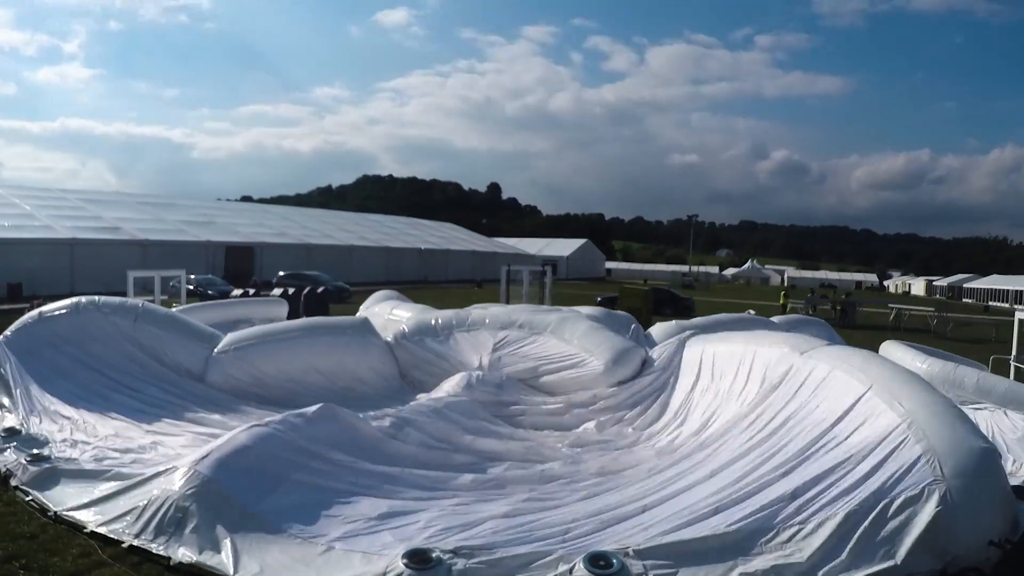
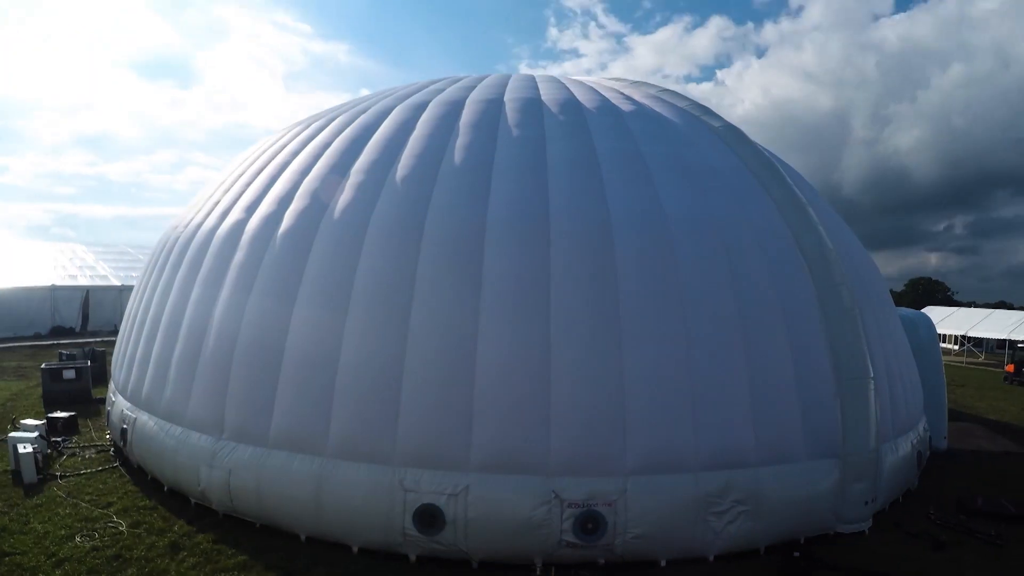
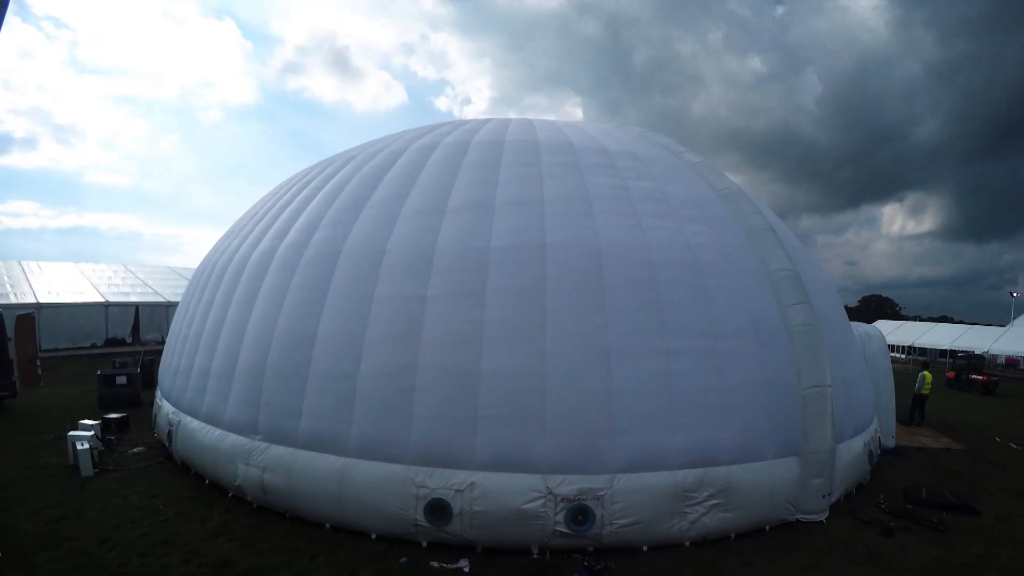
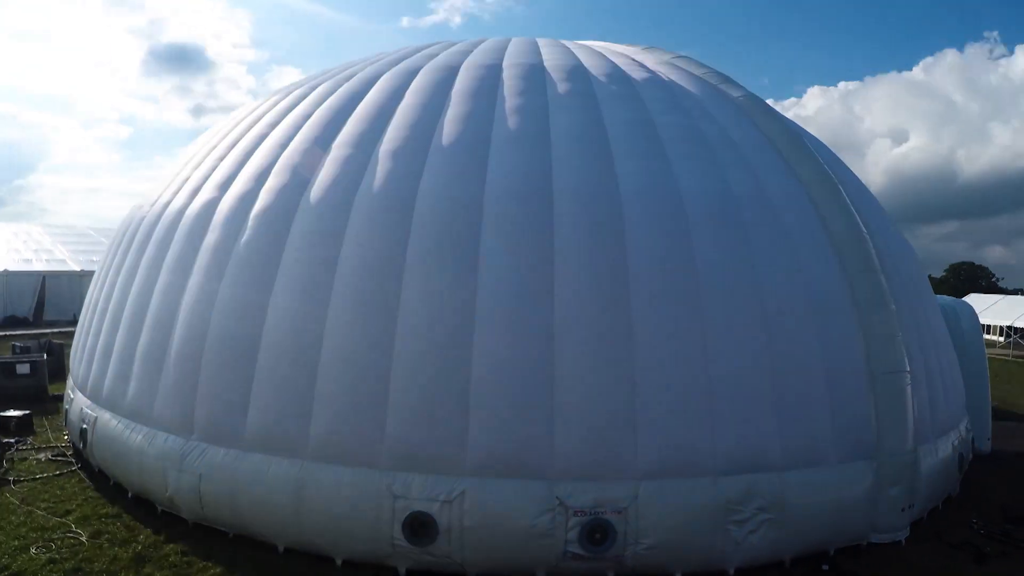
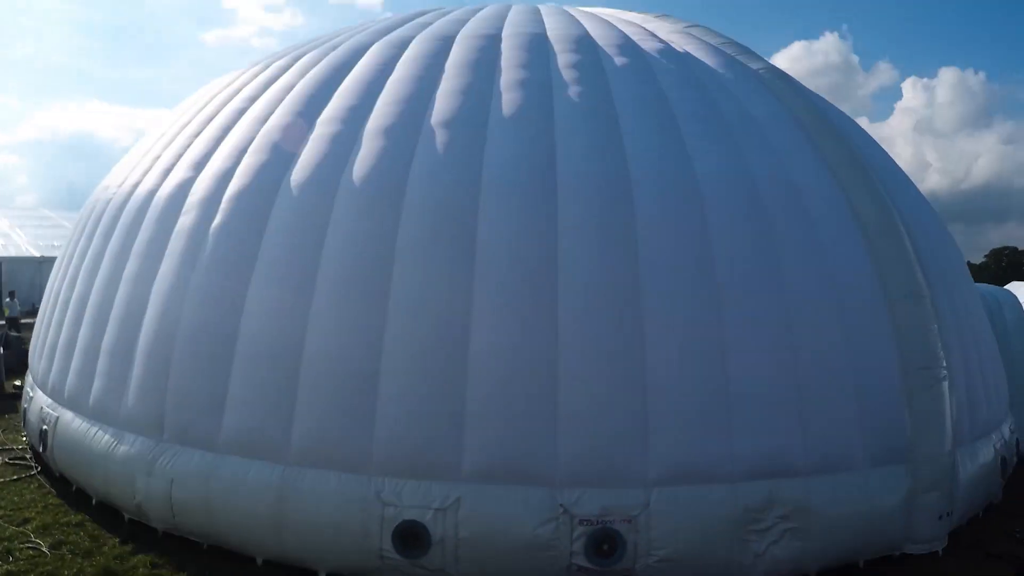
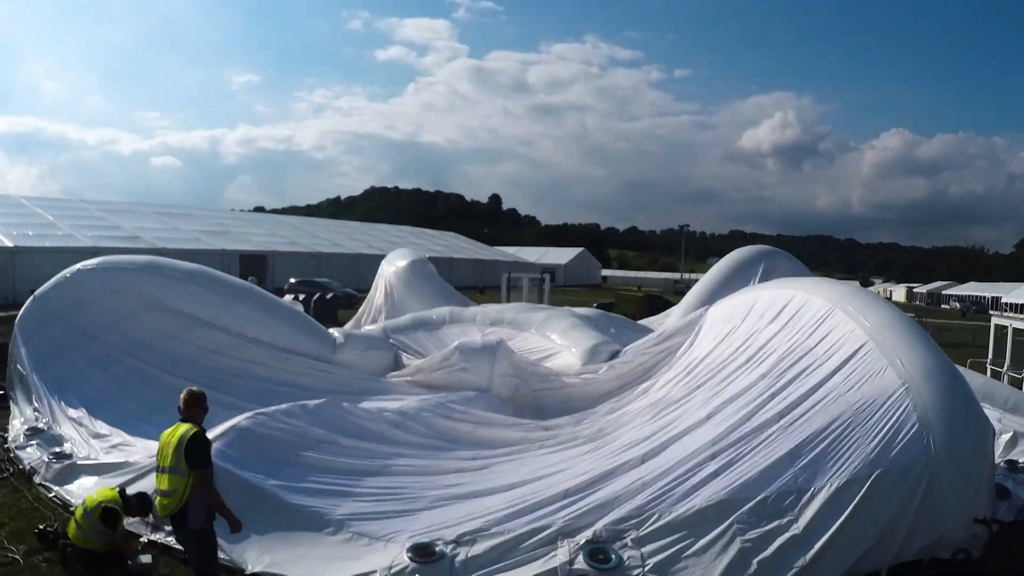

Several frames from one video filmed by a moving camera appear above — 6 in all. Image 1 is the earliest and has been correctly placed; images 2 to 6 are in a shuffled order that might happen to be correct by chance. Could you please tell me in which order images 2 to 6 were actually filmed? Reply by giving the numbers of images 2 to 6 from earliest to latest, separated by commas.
6, 5, 4, 2, 3
